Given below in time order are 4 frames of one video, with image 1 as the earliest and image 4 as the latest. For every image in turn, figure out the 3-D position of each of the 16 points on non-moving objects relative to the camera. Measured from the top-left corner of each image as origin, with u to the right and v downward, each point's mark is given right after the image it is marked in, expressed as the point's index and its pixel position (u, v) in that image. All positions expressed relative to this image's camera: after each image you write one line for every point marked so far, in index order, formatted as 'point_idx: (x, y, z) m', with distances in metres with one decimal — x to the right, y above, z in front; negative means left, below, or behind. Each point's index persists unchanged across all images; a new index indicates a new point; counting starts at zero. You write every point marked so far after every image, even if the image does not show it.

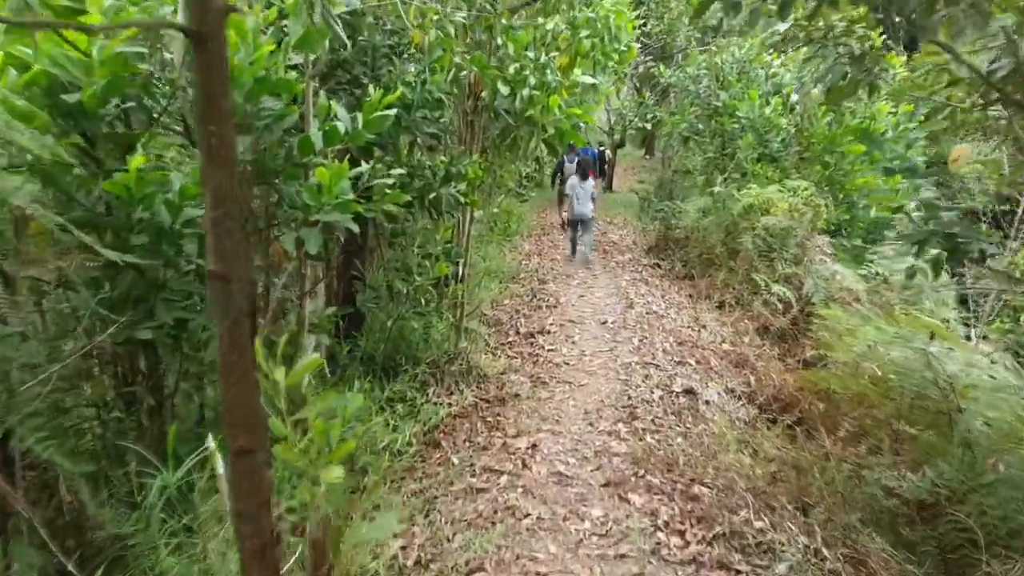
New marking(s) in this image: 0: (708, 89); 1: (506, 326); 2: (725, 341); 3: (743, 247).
0: (+4.8, +4.9, +10.3) m
1: (-0.1, -0.7, +7.2) m
2: (+3.7, -0.9, +7.3) m
3: (+4.9, +0.9, +8.8) m
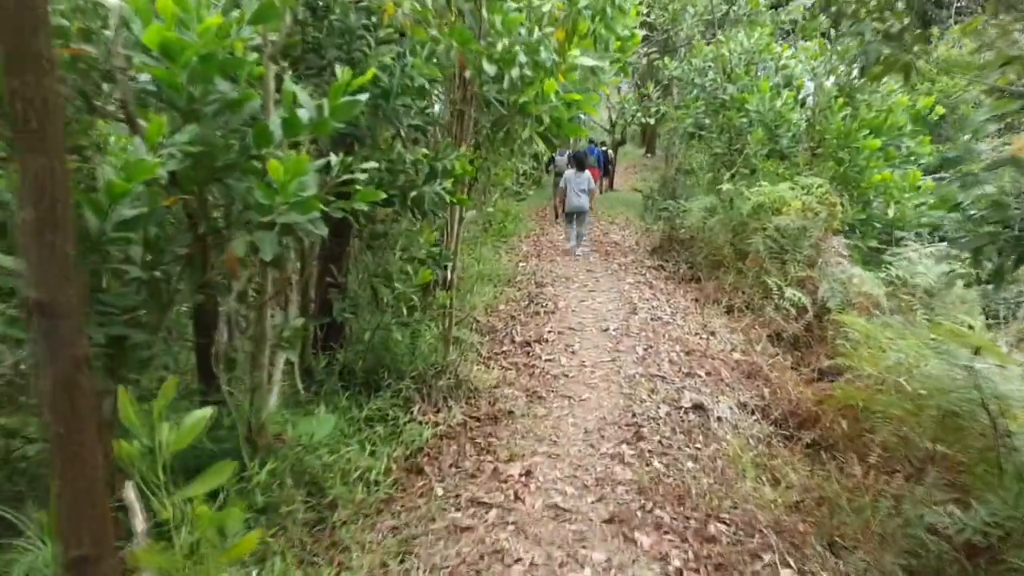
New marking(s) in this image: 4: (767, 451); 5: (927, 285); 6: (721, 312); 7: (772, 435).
0: (+4.7, +4.8, +9.8) m
1: (-0.2, -0.7, +6.7) m
2: (+3.7, -1.0, +6.8) m
3: (+4.8, +0.8, +8.3) m
4: (+3.1, -2.0, +5.1) m
5: (+7.0, +0.1, +7.0) m
6: (+3.9, -0.5, +7.9) m
7: (+3.4, -1.9, +5.4) m
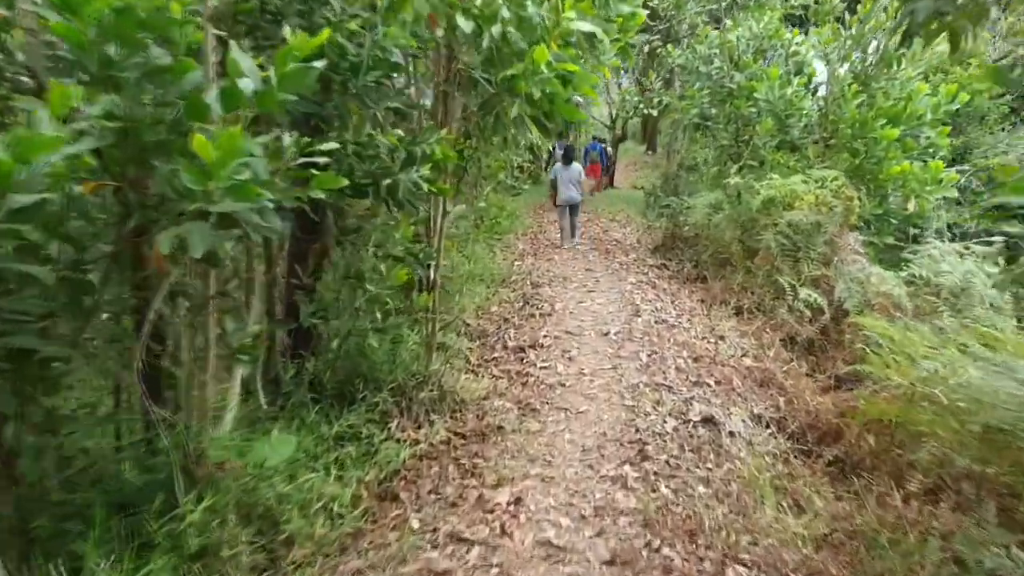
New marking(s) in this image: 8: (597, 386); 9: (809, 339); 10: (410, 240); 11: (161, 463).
0: (+4.6, +4.8, +9.2) m
1: (-0.3, -0.8, +6.2) m
2: (+3.6, -1.0, +6.3) m
3: (+4.7, +0.8, +7.8) m
4: (+3.0, -2.0, +4.5) m
5: (+6.9, +0.1, +6.5) m
6: (+3.8, -0.5, +7.3) m
7: (+3.3, -1.9, +4.9) m
8: (+1.1, -1.3, +5.3) m
9: (+4.9, -0.8, +6.8) m
10: (-1.1, +0.5, +4.6) m
11: (-2.5, -1.2, +3.0) m
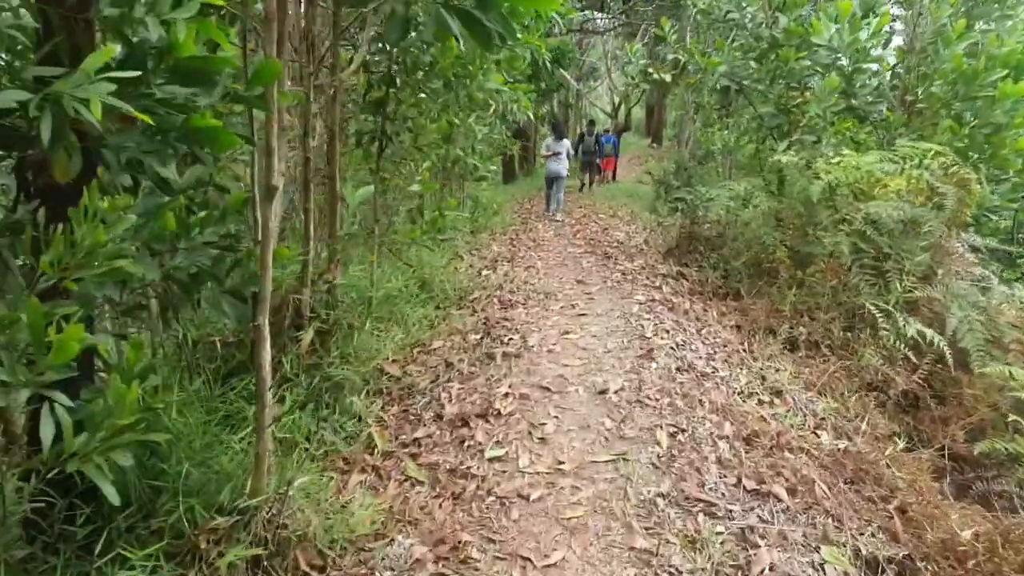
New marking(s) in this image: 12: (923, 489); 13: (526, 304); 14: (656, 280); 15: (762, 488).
0: (+4.1, +4.5, +6.9) m
1: (-0.9, -1.1, +3.9) m
2: (+3.0, -1.3, +4.0) m
3: (+4.1, +0.5, +5.4) m
4: (+2.4, -2.3, +2.3) m
5: (+6.3, -0.3, +4.2) m
6: (+3.3, -0.8, +5.0) m
7: (+2.7, -2.2, +2.6) m
8: (+0.5, -1.6, +3.0) m
9: (+4.3, -1.1, +4.5) m
10: (-1.7, +0.2, +2.3) m
11: (-3.1, -1.5, +0.7) m
12: (+3.5, -1.7, +3.5) m
13: (+0.2, -0.2, +5.6) m
14: (+2.2, +0.1, +6.4) m
15: (+1.9, -1.5, +3.2) m
